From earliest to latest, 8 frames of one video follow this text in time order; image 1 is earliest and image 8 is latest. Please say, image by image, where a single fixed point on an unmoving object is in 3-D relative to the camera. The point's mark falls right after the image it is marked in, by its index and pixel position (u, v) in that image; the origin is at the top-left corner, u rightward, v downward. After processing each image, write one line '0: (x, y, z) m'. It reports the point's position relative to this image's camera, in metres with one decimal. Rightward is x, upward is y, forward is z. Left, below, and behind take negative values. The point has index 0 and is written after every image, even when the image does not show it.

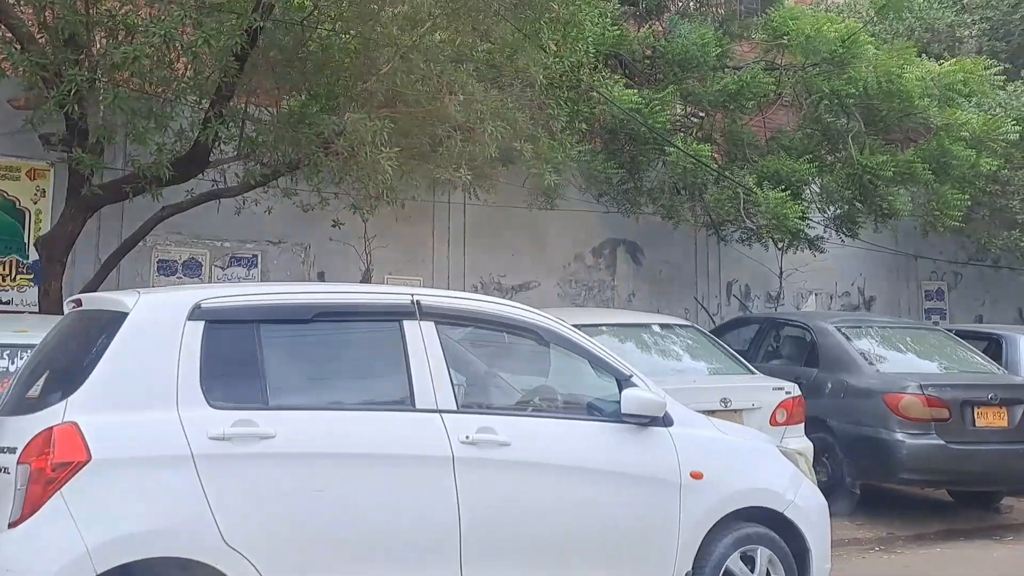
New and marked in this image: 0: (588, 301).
0: (+1.5, -0.3, +11.5) m
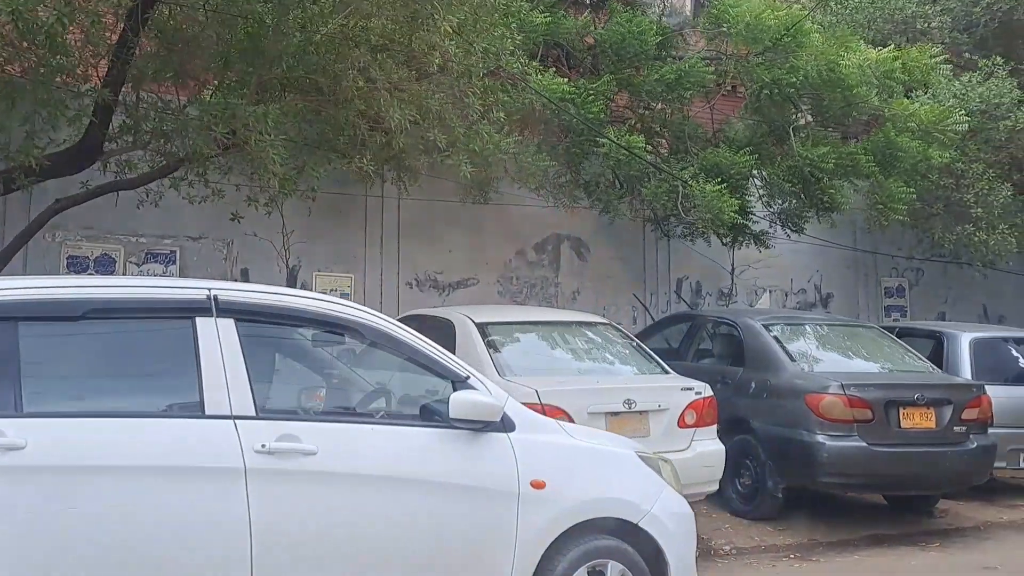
0: (+0.3, -0.2, +11.1) m
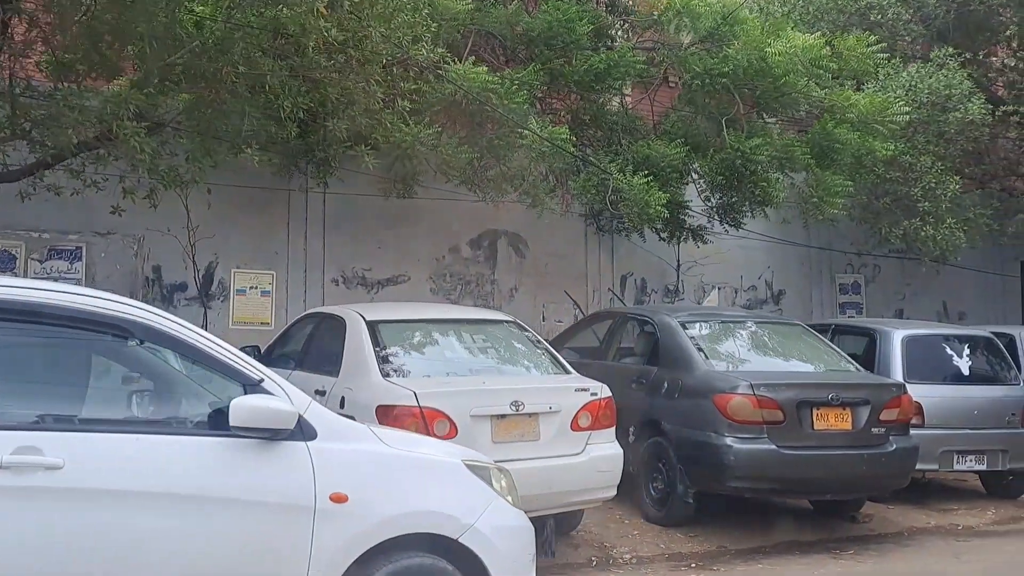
0: (-0.9, -0.2, +10.8) m
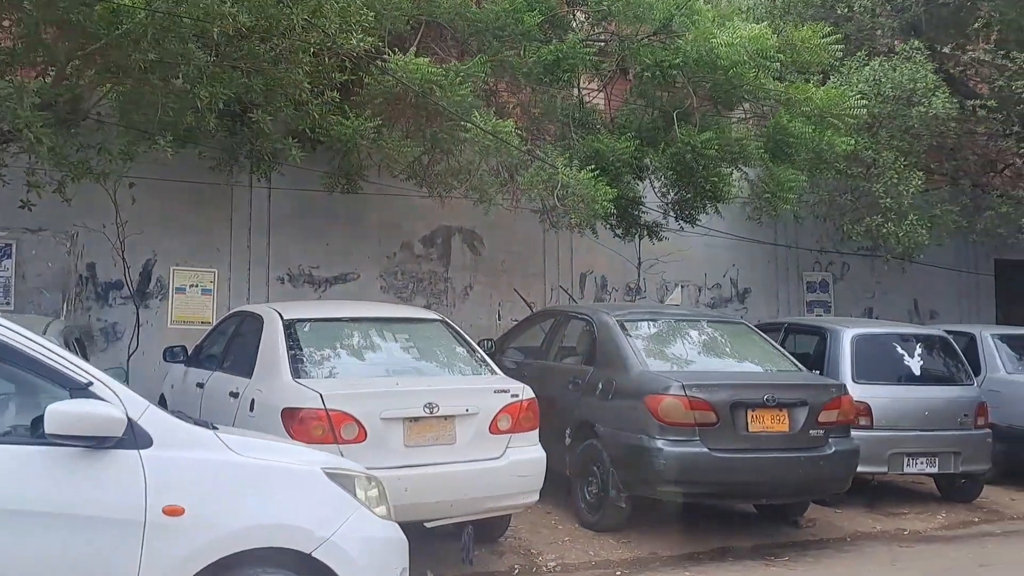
0: (-1.8, -0.1, +10.5) m
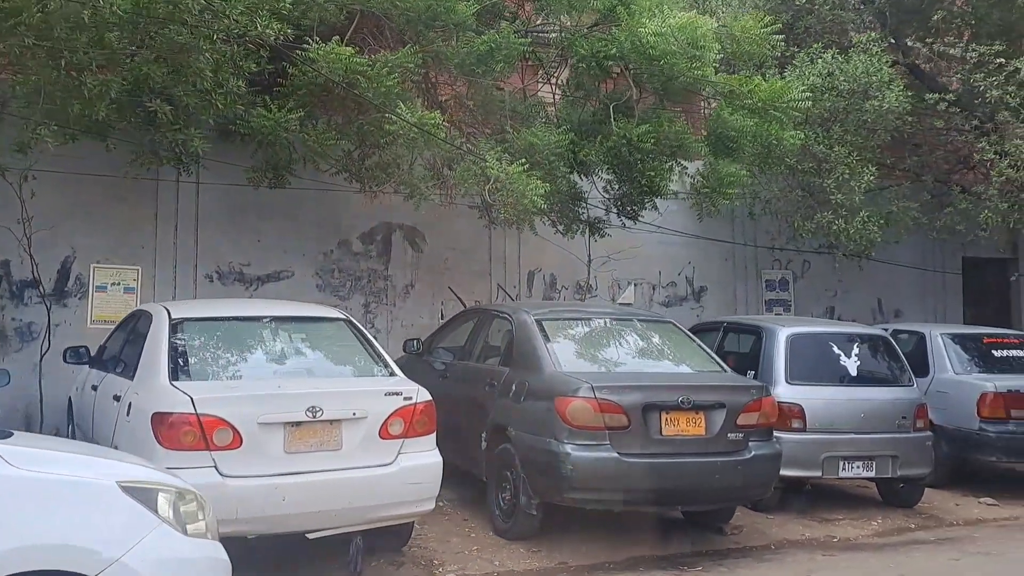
0: (-2.9, -0.1, +10.2) m
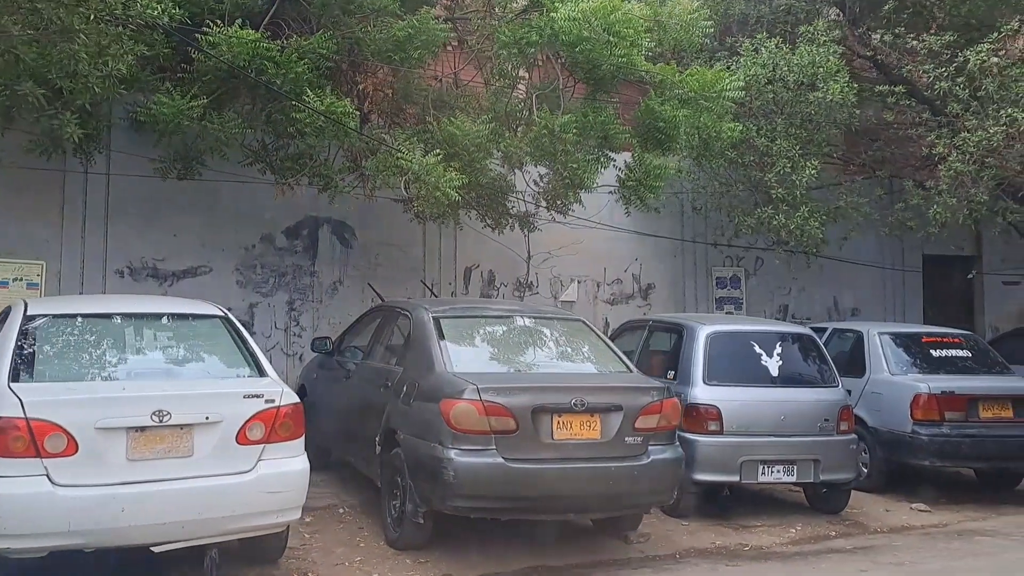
0: (-4.1, 0.0, +9.9) m
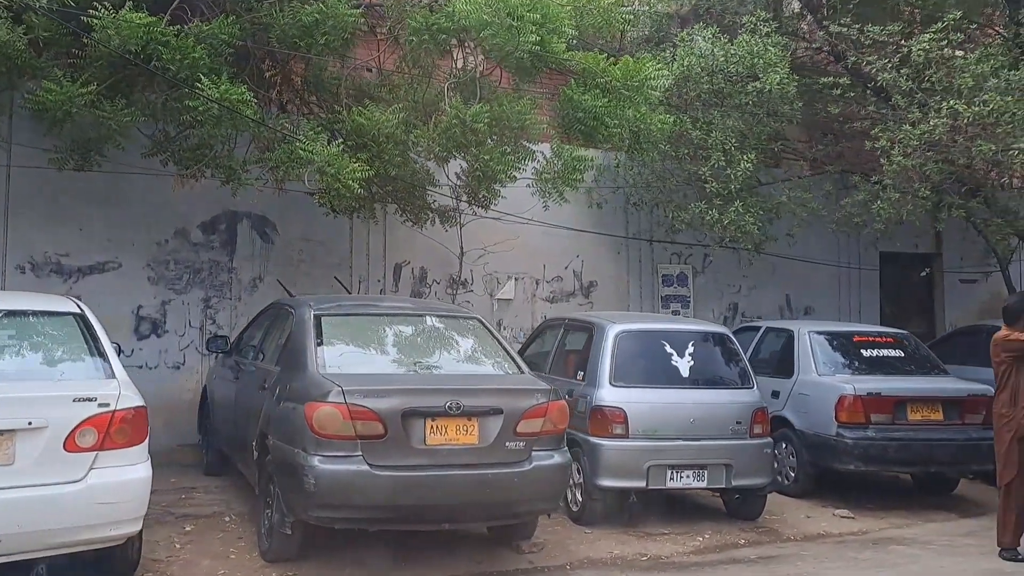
0: (-5.4, 0.0, +9.5) m
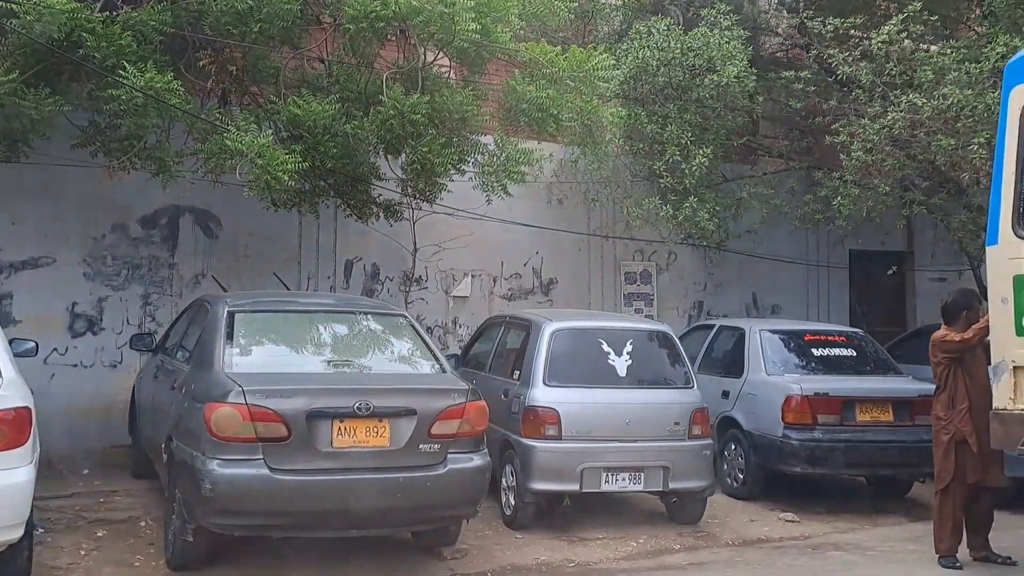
0: (-6.2, +0.1, +9.2) m
